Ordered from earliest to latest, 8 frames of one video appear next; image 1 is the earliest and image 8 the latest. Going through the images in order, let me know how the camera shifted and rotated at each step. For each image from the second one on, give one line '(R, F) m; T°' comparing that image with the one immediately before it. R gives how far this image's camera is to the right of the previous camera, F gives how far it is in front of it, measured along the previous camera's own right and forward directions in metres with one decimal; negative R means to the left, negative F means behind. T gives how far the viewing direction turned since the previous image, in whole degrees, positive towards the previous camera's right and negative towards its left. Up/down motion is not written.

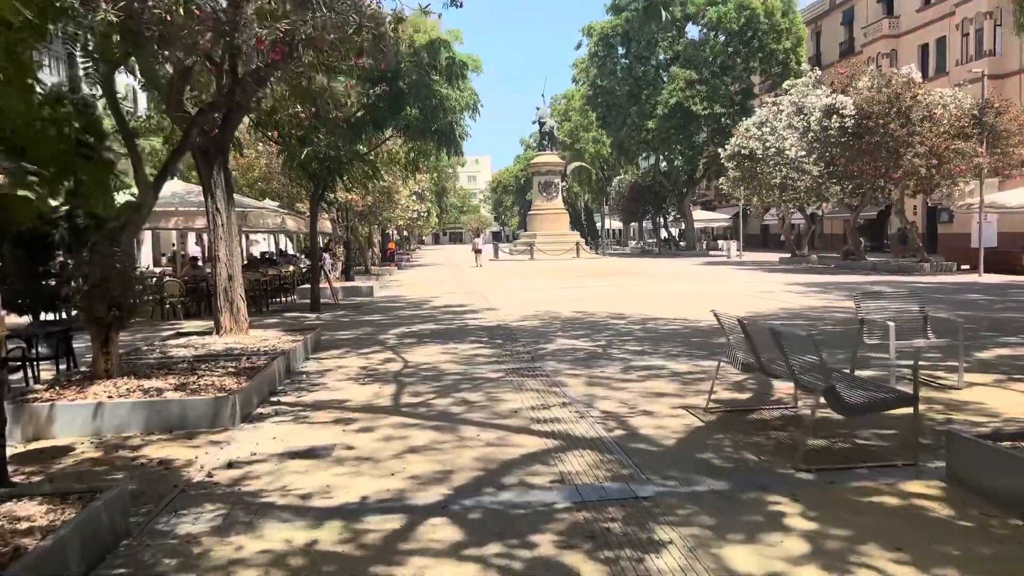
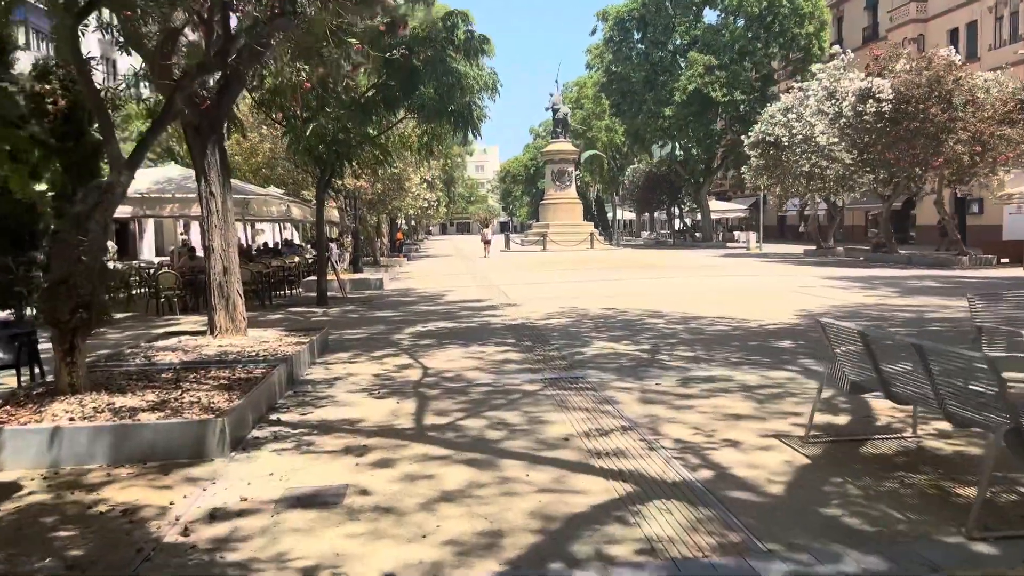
(-0.3, +1.2) m; 0°
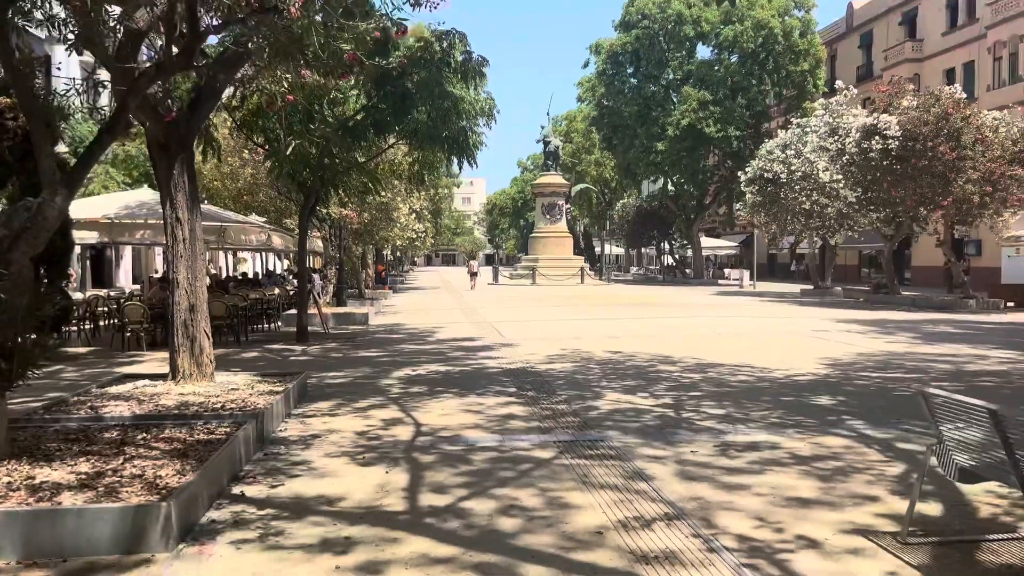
(-0.2, +1.0) m; +1°
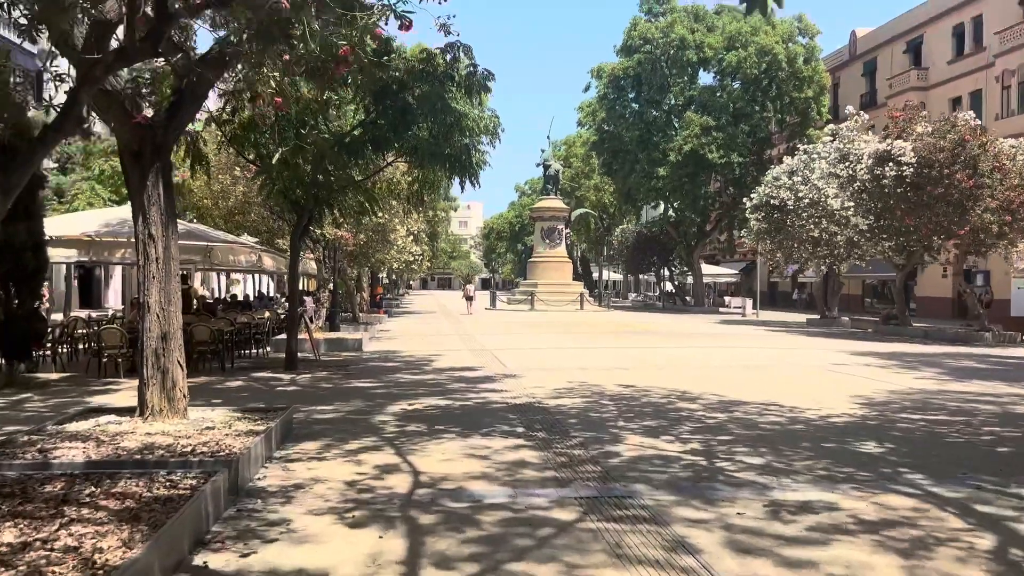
(-0.1, +0.8) m; 0°
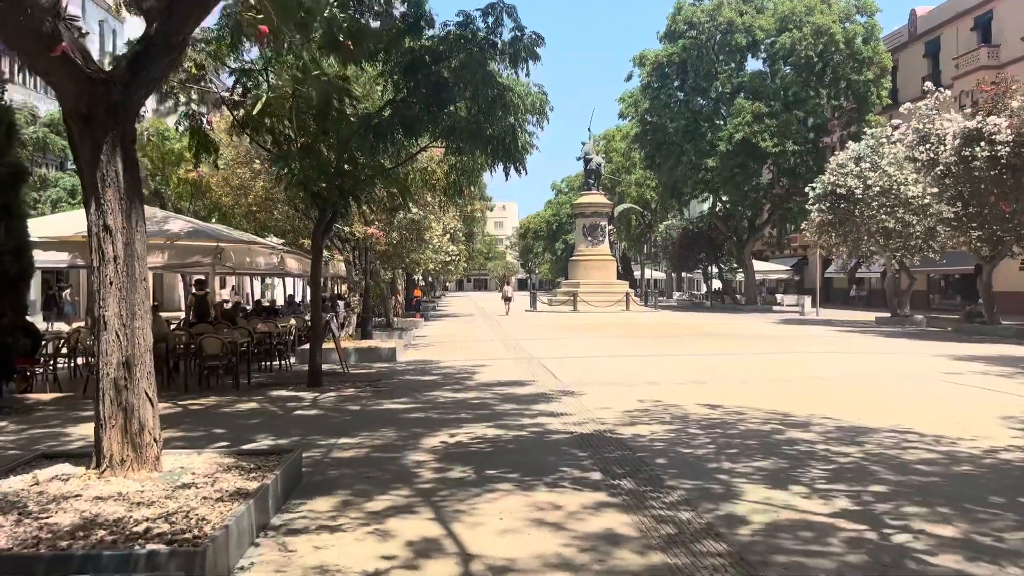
(-0.3, +1.8) m; -3°
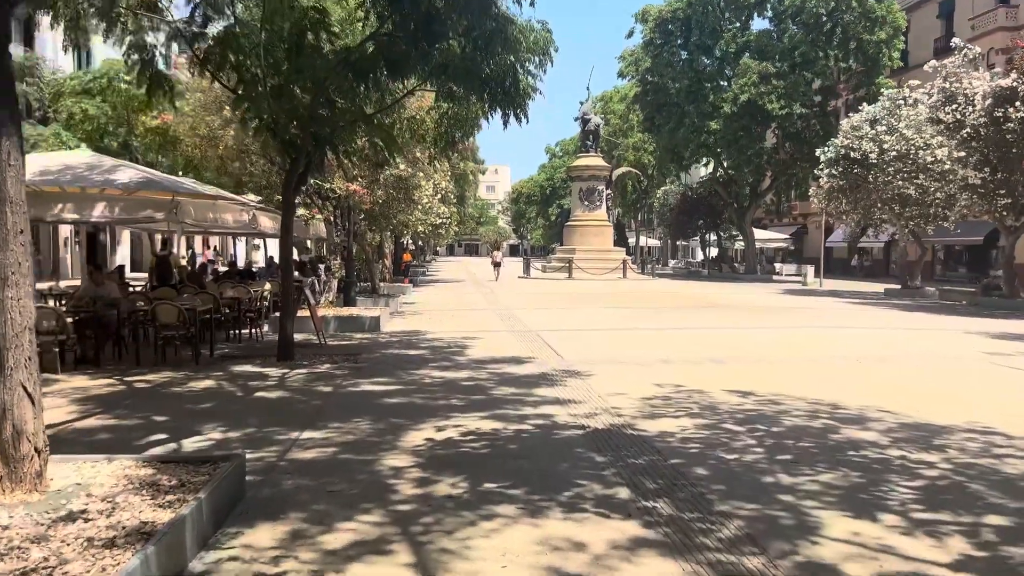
(-0.1, +1.4) m; +1°
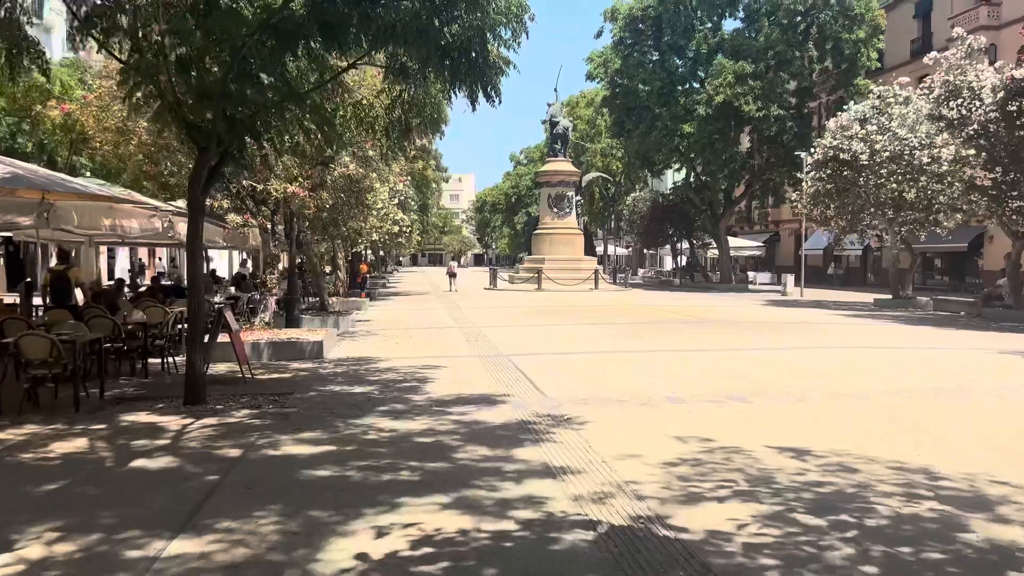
(0.0, +2.1) m; +2°
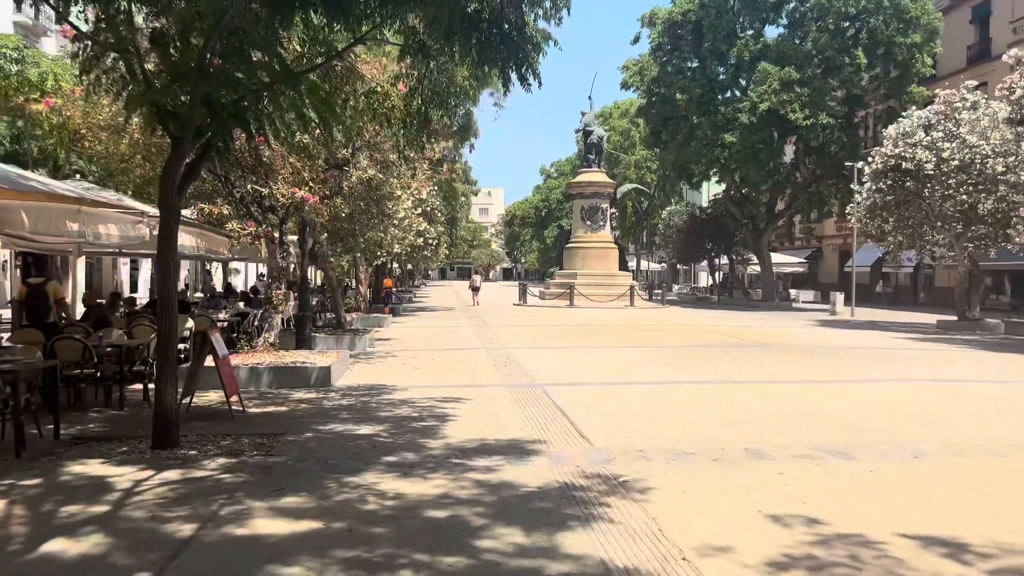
(-0.1, +1.6) m; -2°
